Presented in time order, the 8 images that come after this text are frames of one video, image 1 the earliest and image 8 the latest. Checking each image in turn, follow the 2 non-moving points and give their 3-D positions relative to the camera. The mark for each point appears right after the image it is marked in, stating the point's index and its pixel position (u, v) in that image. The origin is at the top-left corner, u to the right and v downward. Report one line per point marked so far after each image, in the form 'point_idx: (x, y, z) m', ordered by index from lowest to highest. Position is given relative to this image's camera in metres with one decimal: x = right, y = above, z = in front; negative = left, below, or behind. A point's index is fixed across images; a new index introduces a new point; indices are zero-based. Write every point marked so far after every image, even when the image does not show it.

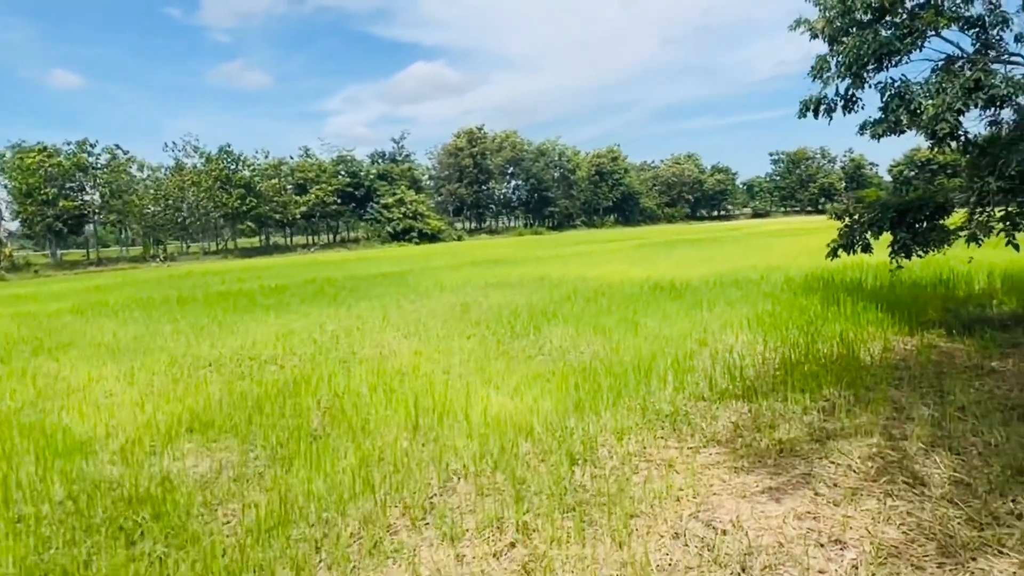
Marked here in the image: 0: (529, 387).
0: (+0.1, -0.5, +4.4) m
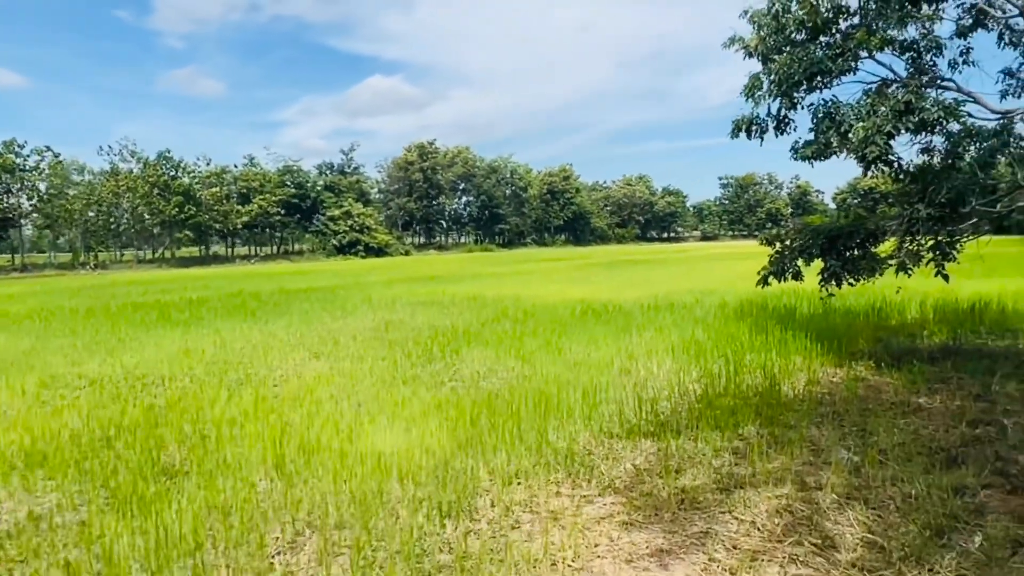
0: (-0.4, -0.7, +4.0) m
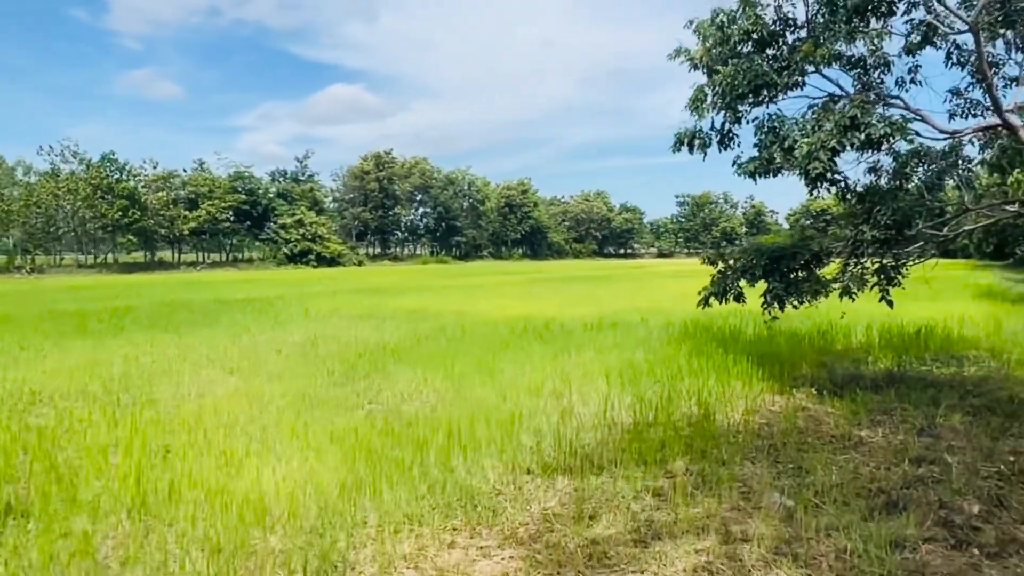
0: (-0.8, -0.7, +3.6) m
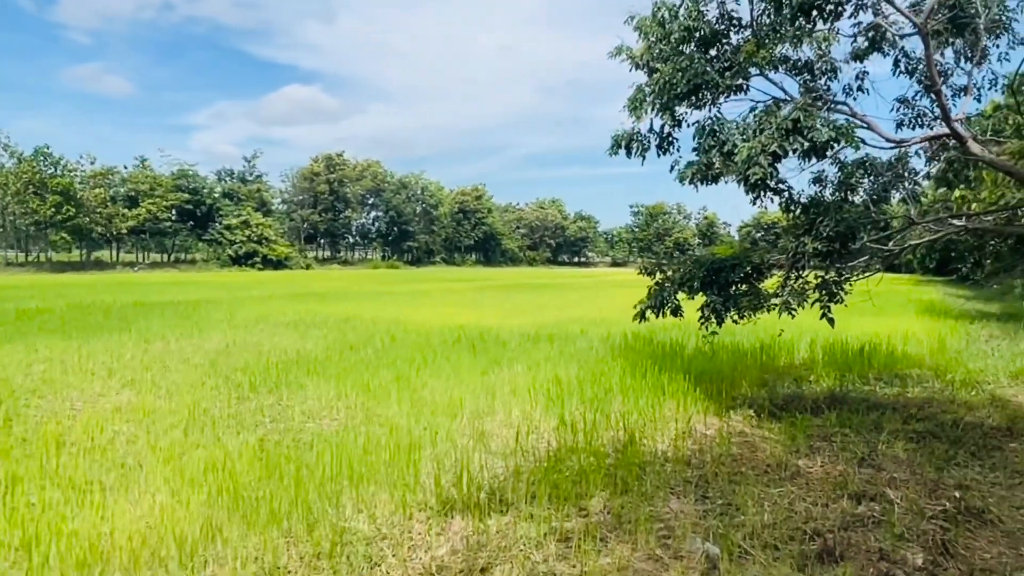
0: (-1.2, -0.8, +3.2) m
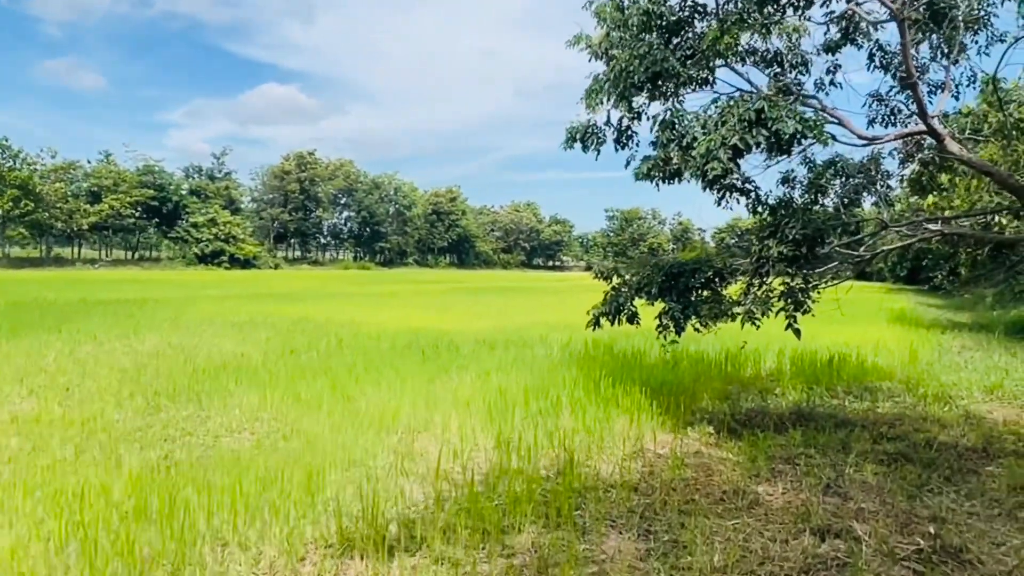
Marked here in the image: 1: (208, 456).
0: (-1.5, -0.7, +2.7) m
1: (-1.4, -0.8, +3.7) m
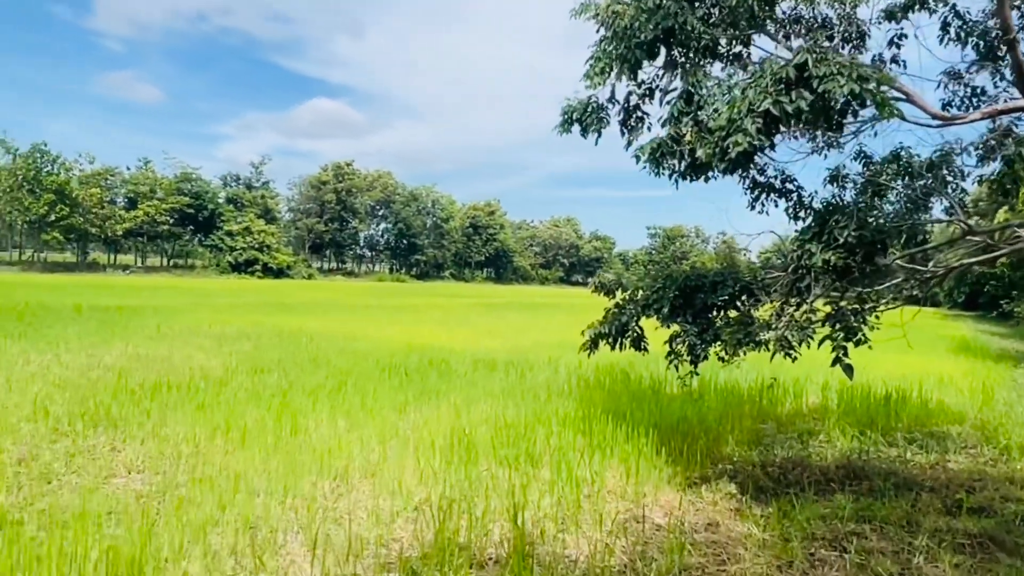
0: (-1.8, -0.7, +1.9) m
1: (-1.6, -0.8, +2.8) m
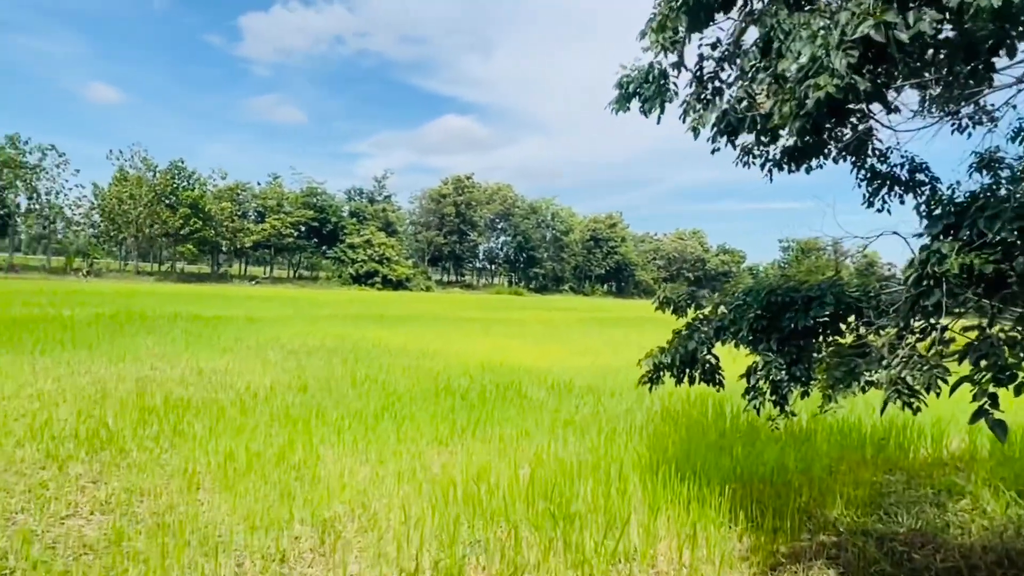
0: (-1.9, -0.7, +1.4) m
1: (-1.6, -0.8, +2.4) m
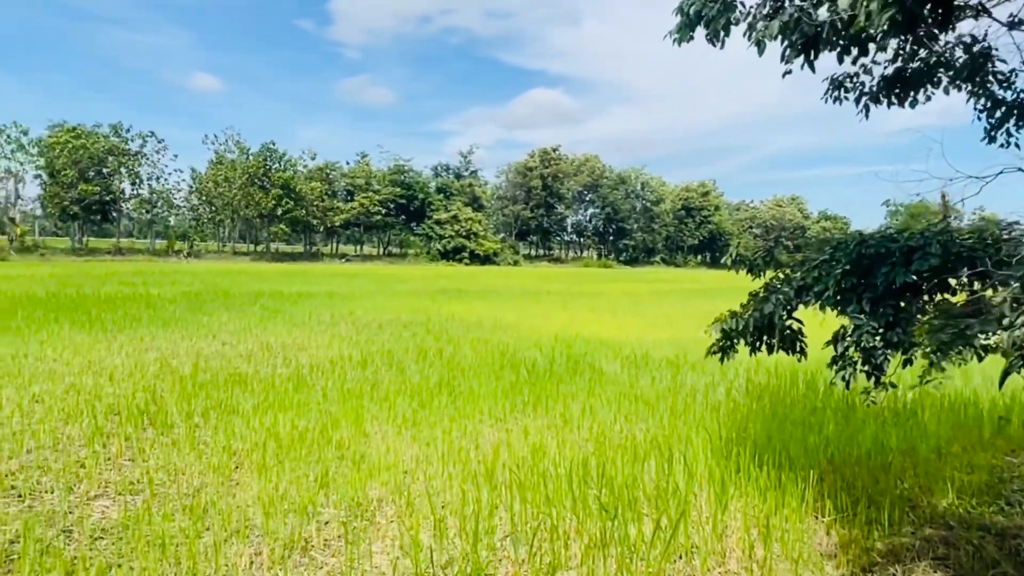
0: (-1.9, -0.7, +1.3) m
1: (-1.5, -0.7, +2.2) m
